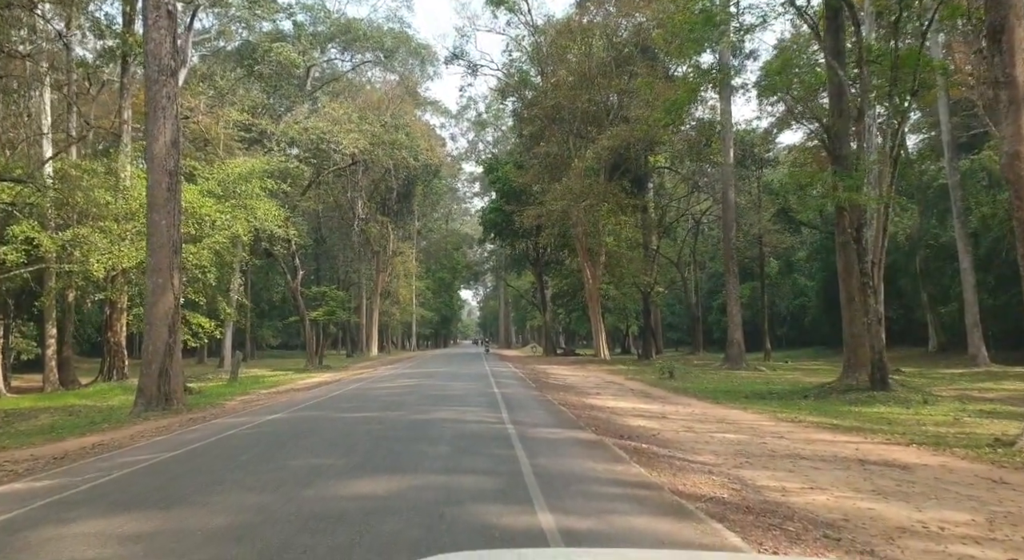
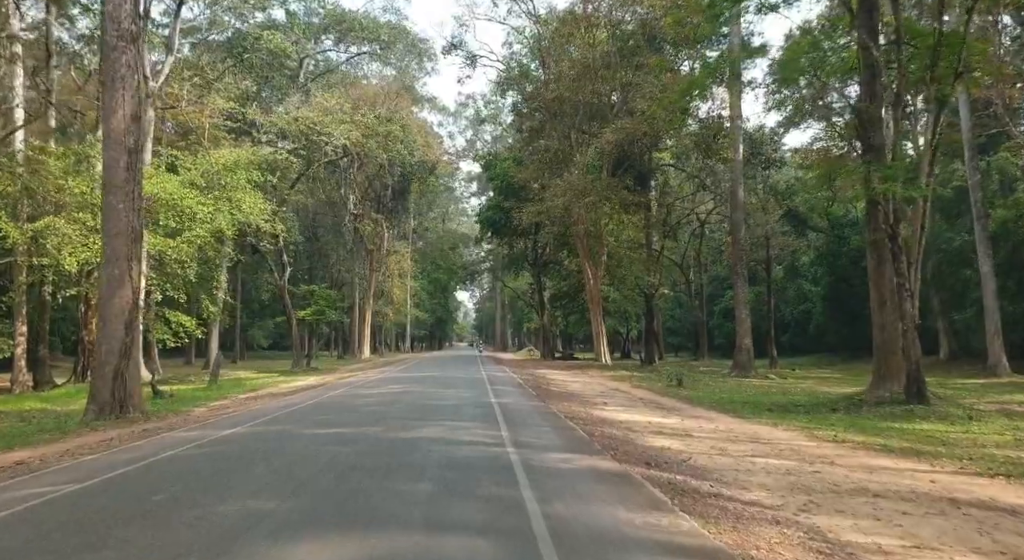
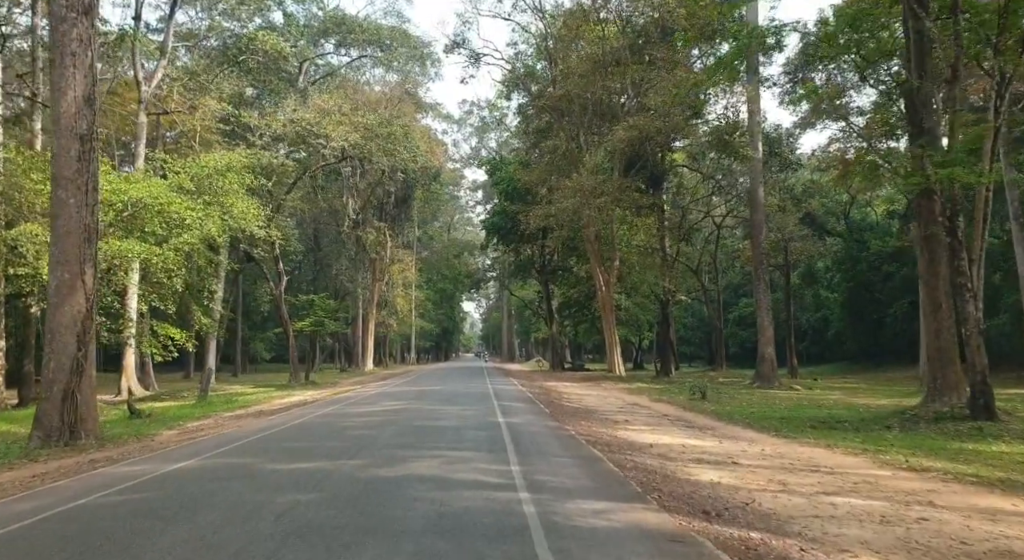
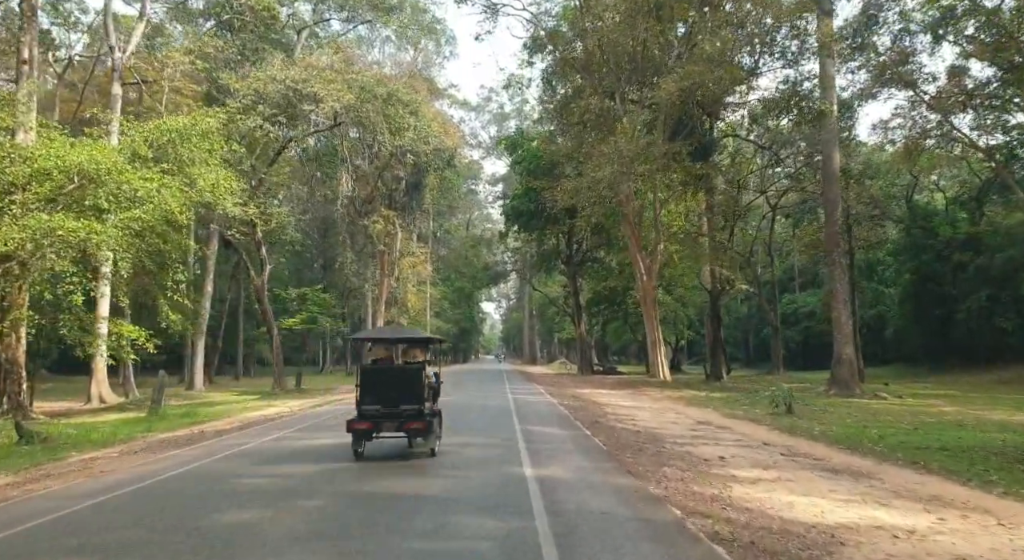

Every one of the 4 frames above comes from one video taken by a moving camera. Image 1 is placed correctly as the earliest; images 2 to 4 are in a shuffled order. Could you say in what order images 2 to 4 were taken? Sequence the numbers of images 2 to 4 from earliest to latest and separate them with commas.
2, 3, 4
